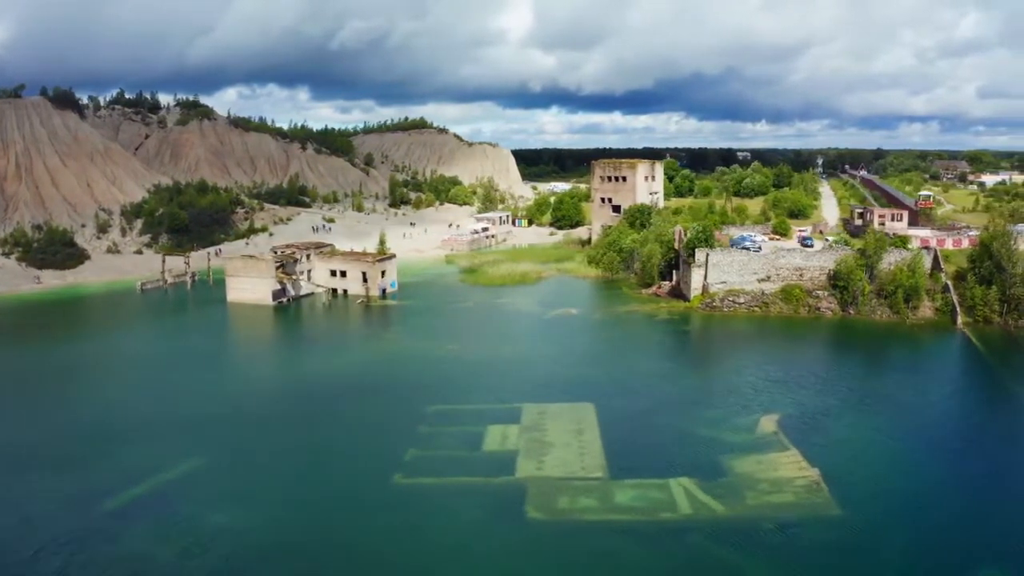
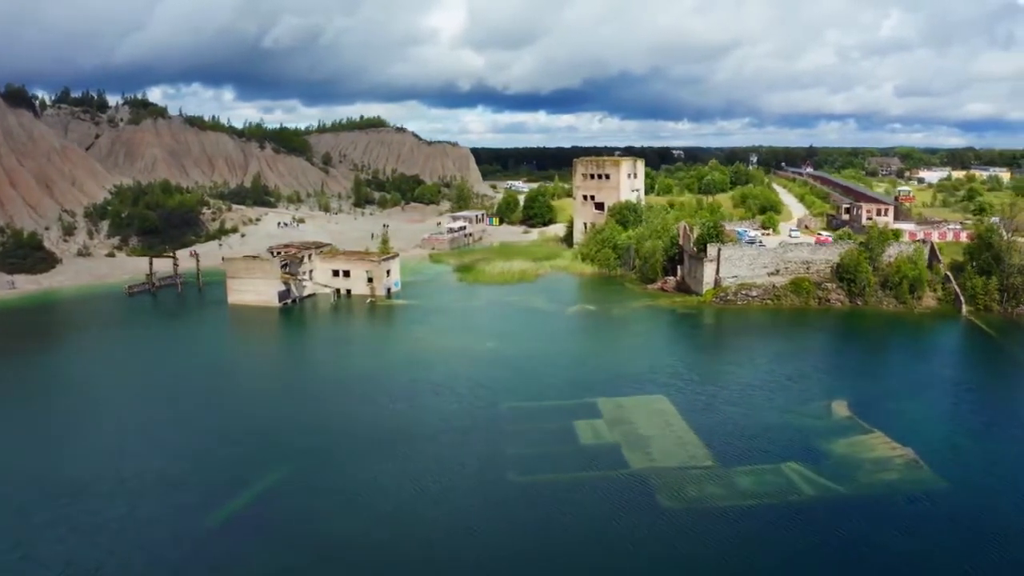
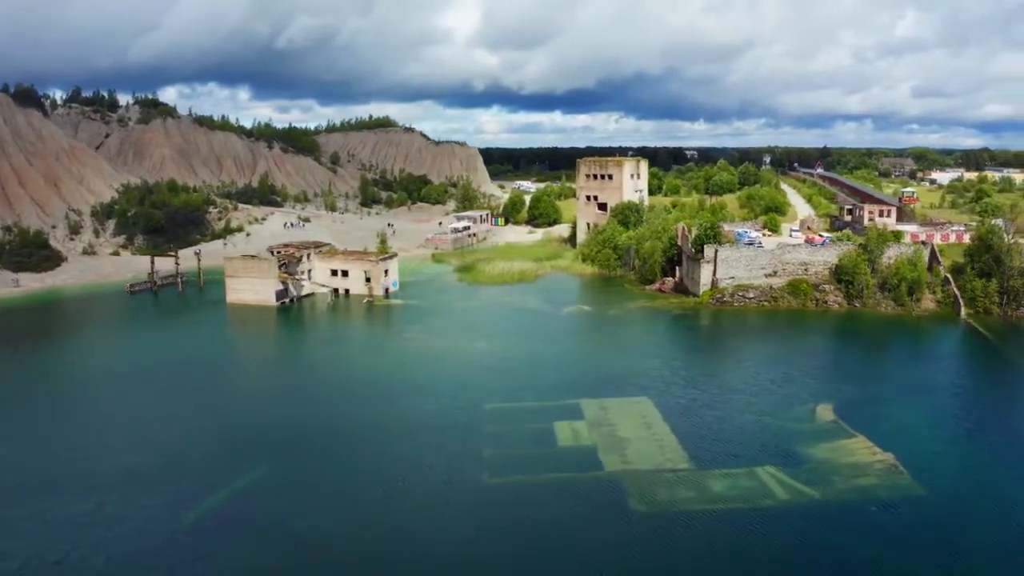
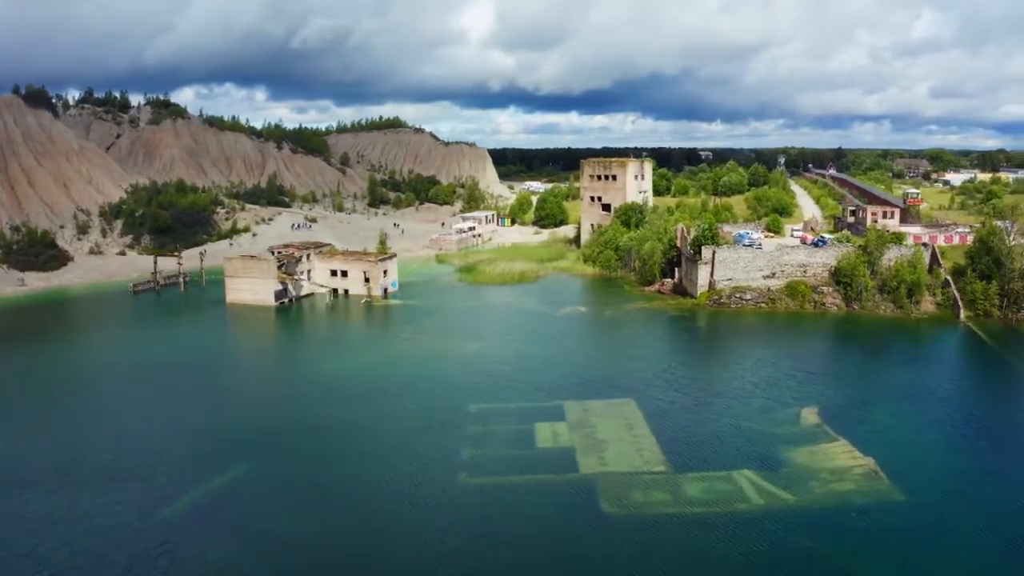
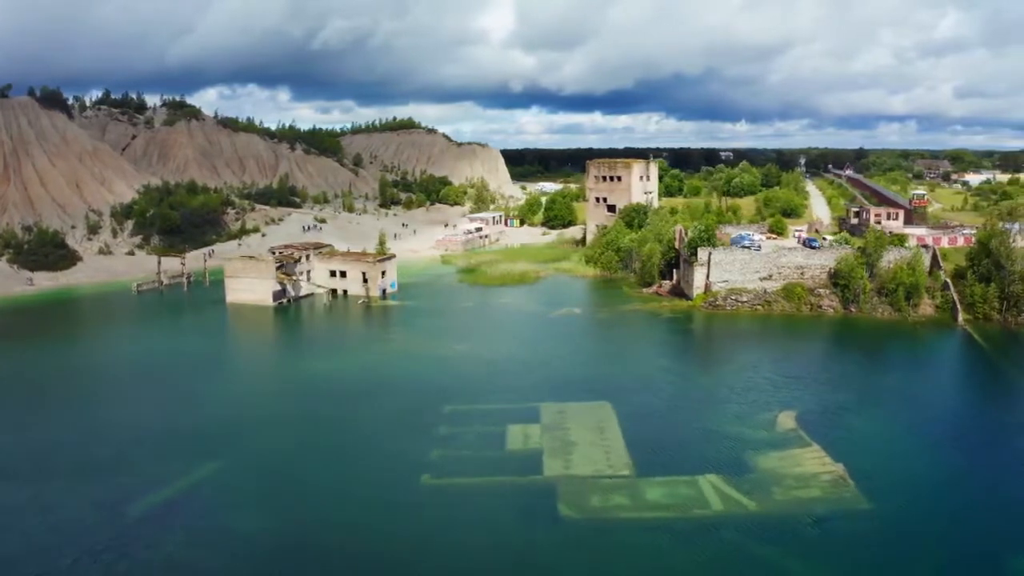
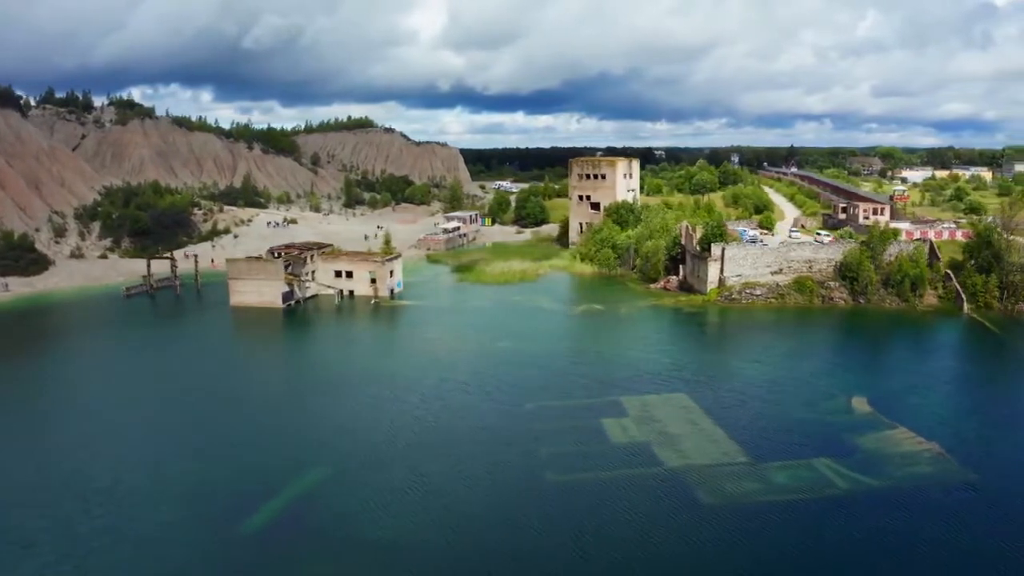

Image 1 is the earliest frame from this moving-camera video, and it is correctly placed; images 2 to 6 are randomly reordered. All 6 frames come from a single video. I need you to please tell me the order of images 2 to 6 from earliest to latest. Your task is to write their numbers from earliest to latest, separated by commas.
5, 4, 3, 2, 6
